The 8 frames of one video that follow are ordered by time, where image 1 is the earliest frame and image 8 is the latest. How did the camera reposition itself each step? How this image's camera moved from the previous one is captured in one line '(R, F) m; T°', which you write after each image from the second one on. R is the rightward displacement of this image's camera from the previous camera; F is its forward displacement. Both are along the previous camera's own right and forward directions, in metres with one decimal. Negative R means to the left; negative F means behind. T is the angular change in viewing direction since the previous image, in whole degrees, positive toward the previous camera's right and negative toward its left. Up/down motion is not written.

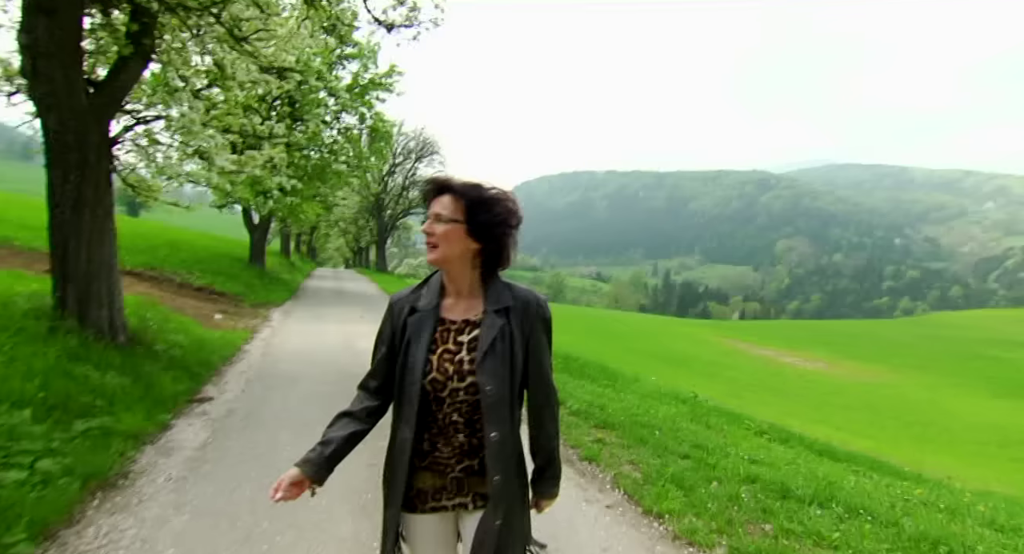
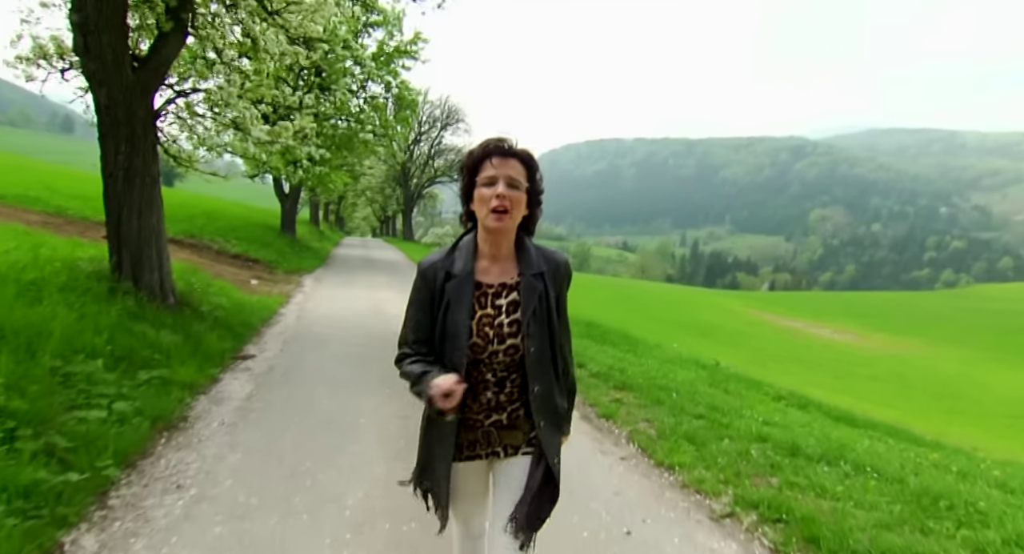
(+0.1, -0.3) m; -3°
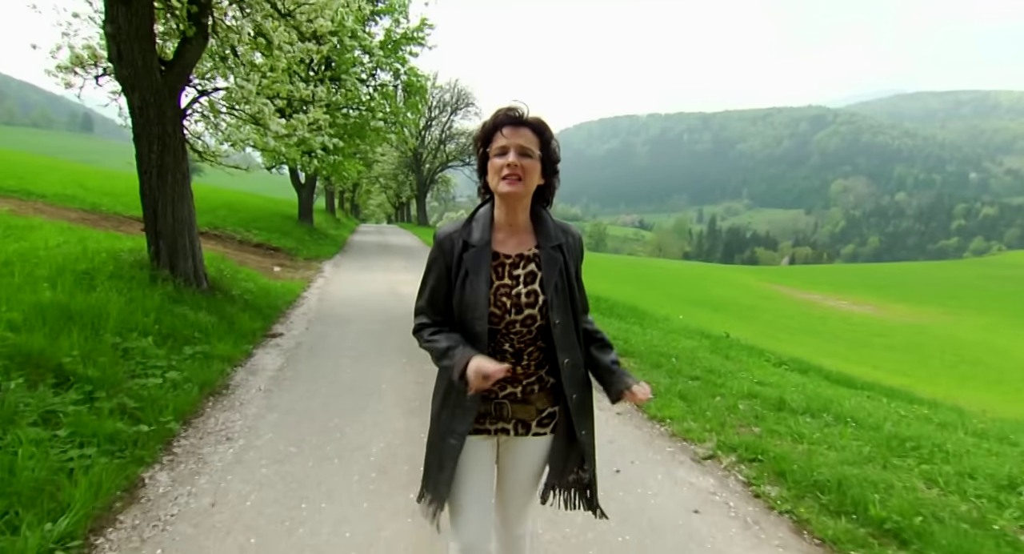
(+0.2, -0.7) m; -2°
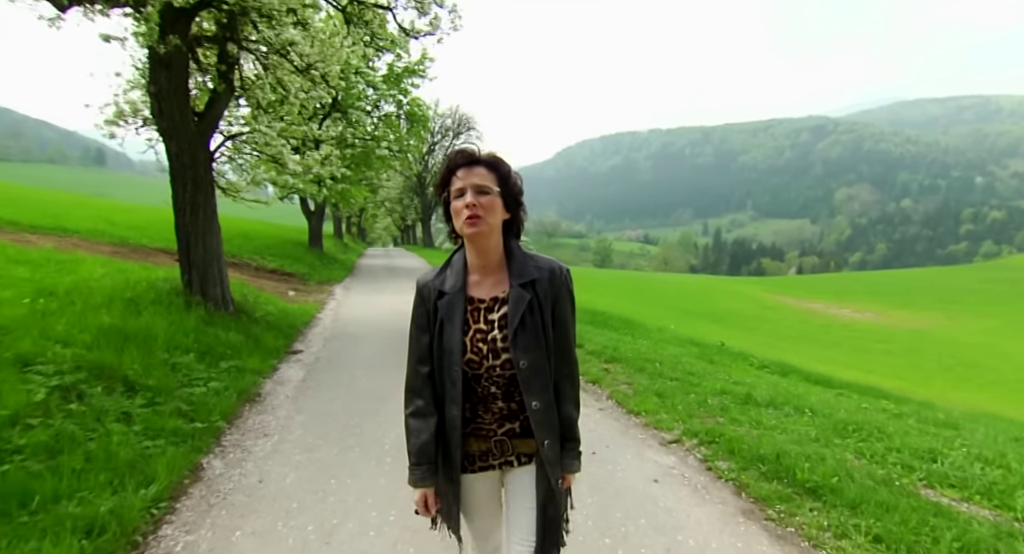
(+0.3, -1.2) m; -1°
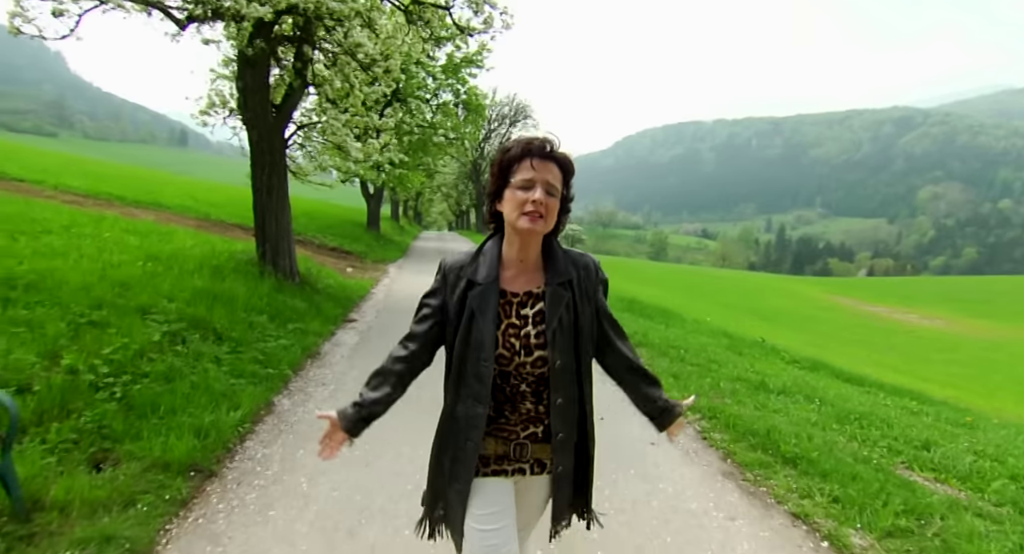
(+0.4, -0.9) m; -6°
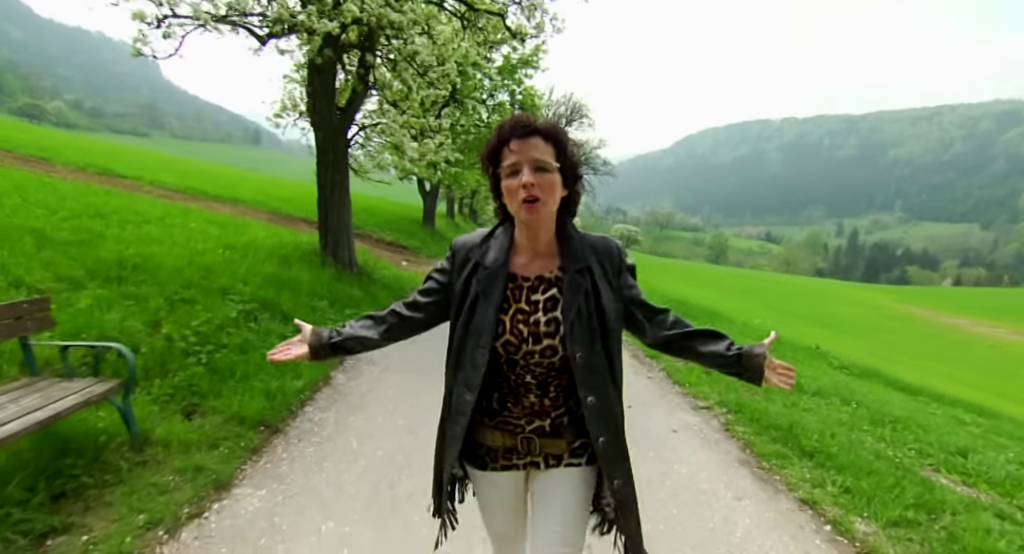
(+0.3, -0.5) m; -6°
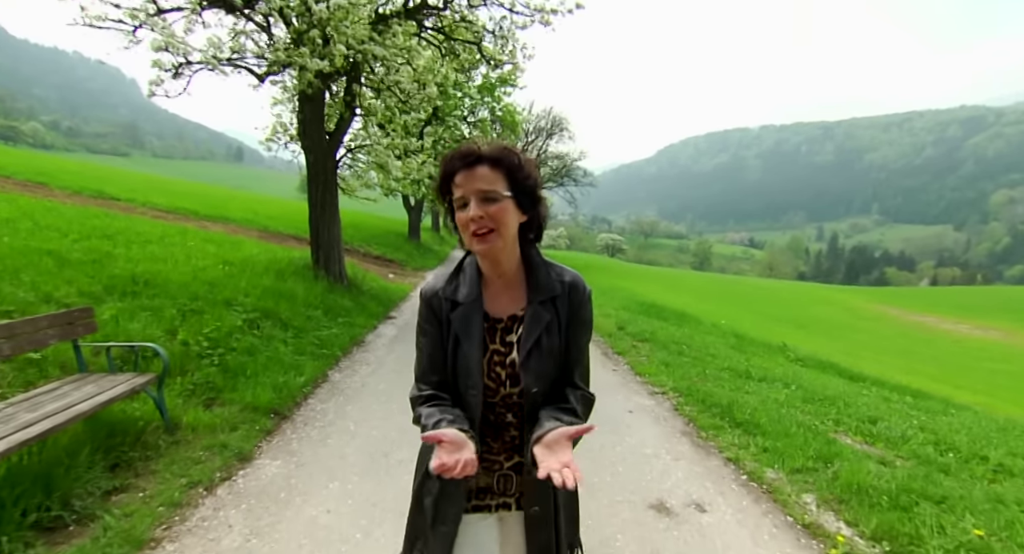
(+0.2, -1.1) m; +1°
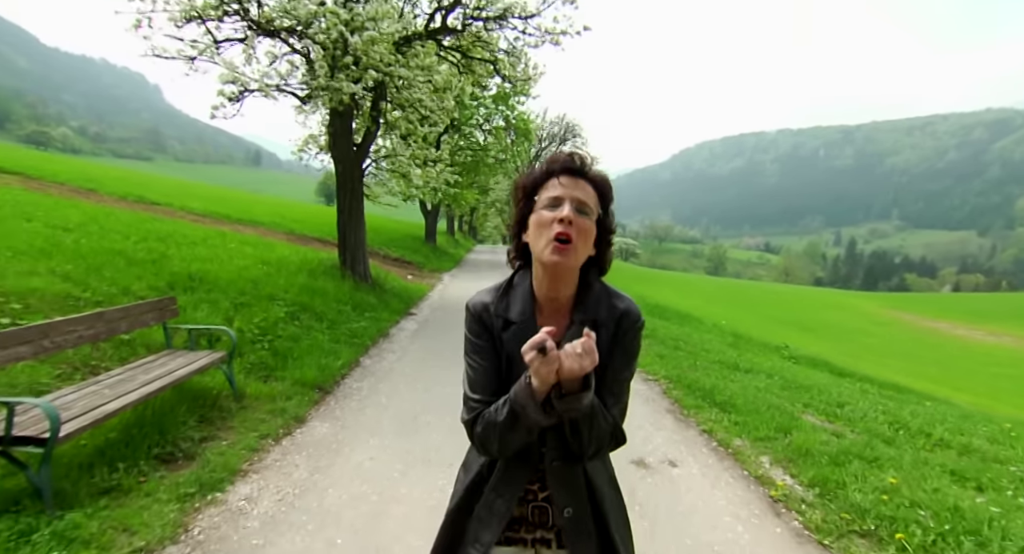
(+0.1, -1.2) m; -2°
